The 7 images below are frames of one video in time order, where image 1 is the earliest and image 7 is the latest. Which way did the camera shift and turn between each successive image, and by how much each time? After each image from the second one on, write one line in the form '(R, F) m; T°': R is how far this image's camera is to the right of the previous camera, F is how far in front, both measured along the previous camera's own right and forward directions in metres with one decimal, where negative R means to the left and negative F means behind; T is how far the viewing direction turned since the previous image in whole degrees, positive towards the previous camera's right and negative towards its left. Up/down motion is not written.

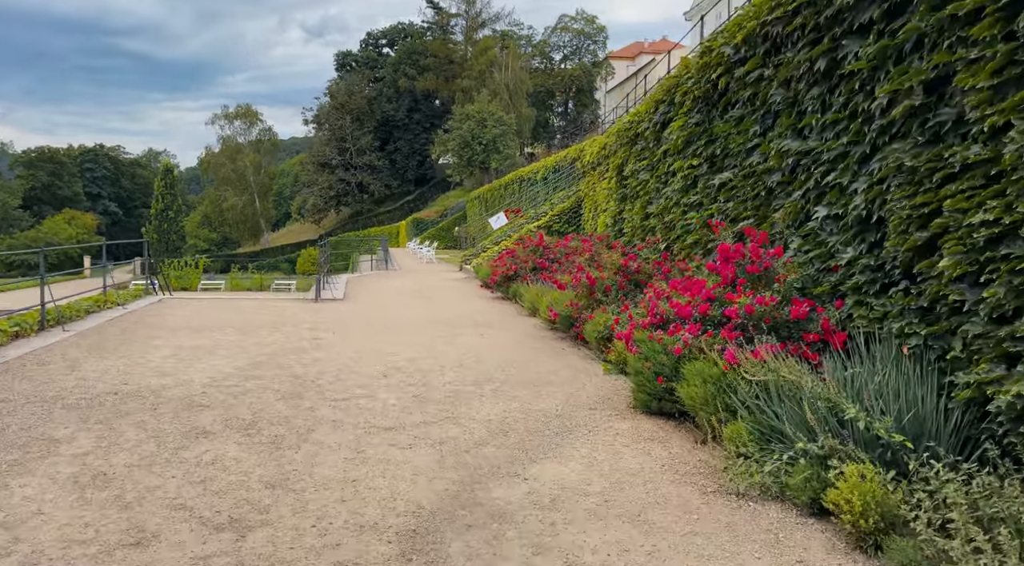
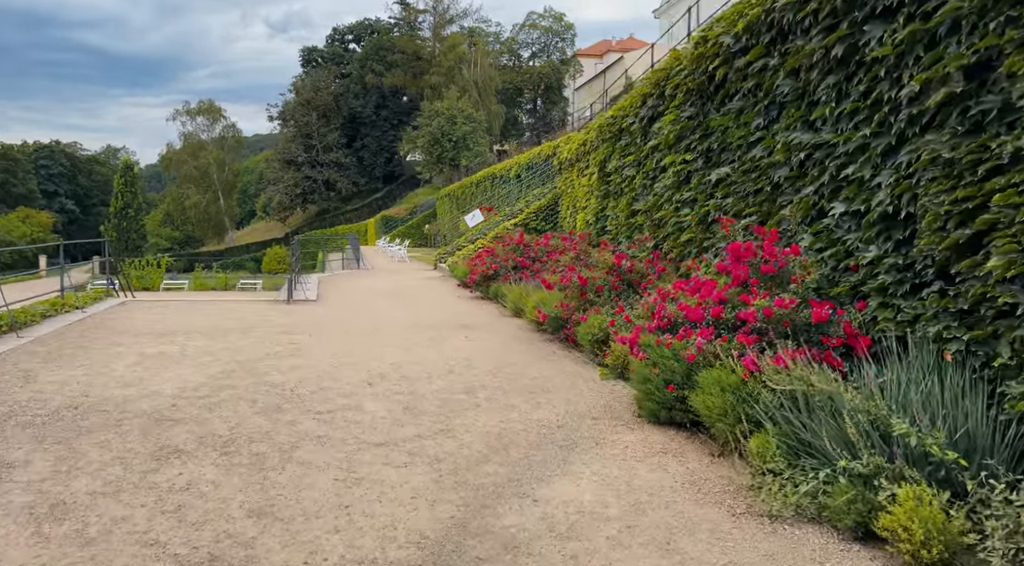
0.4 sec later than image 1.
(-0.2, +0.3) m; +3°
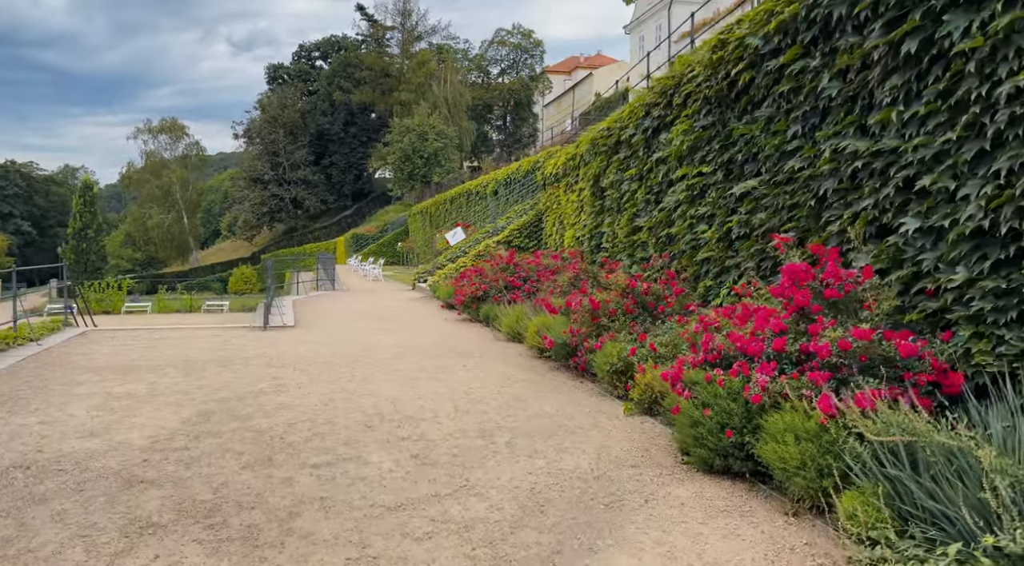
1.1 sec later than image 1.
(-0.3, +0.6) m; +2°
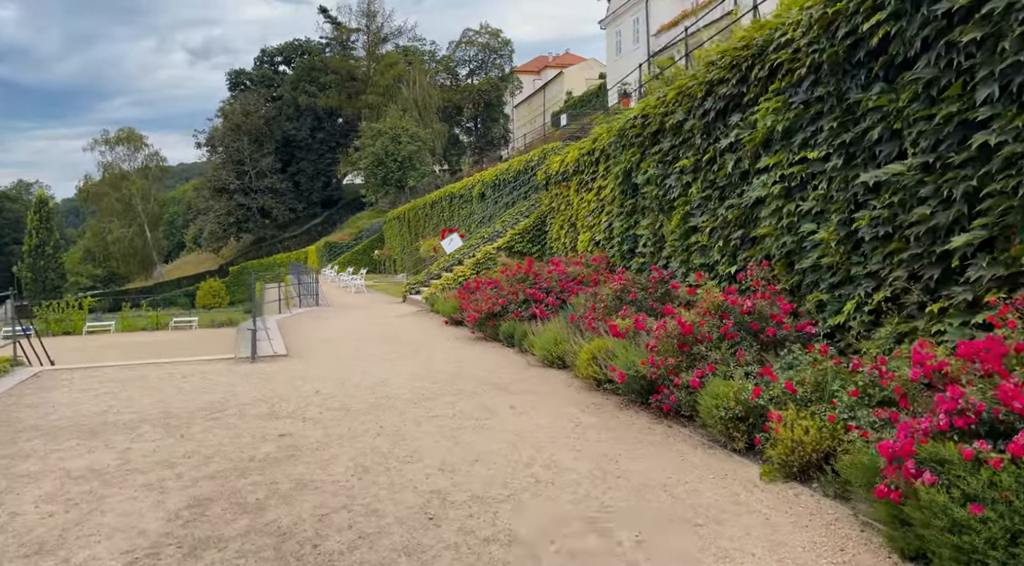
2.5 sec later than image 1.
(-0.7, +1.3) m; +2°
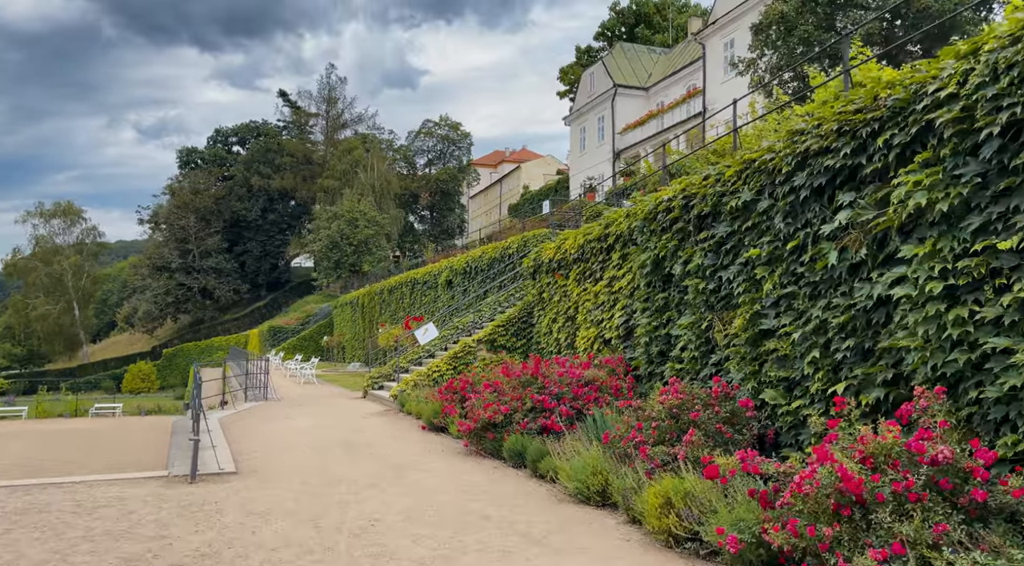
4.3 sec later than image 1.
(-0.7, +1.6) m; +4°
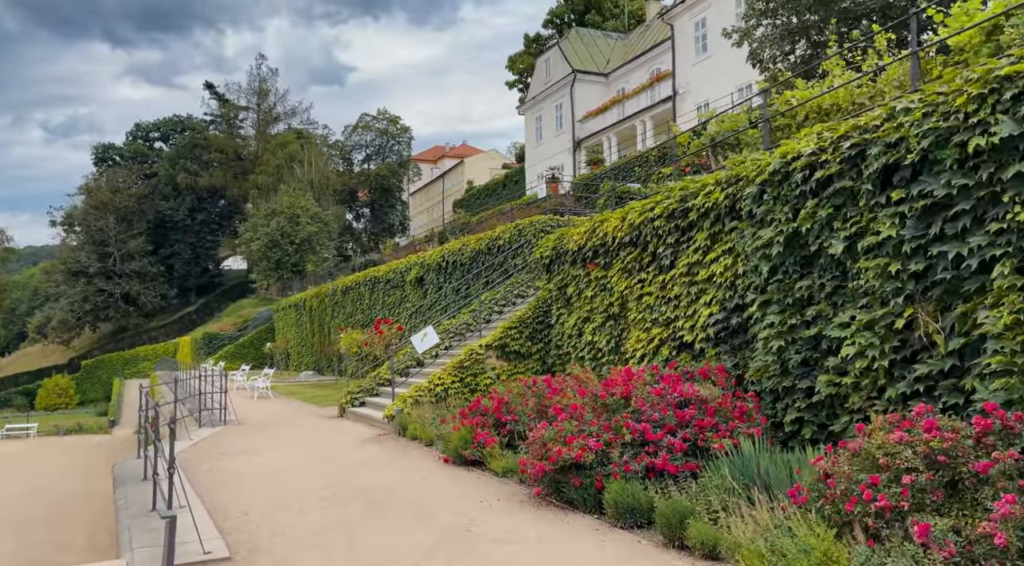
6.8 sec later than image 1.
(-1.3, +2.4) m; +5°
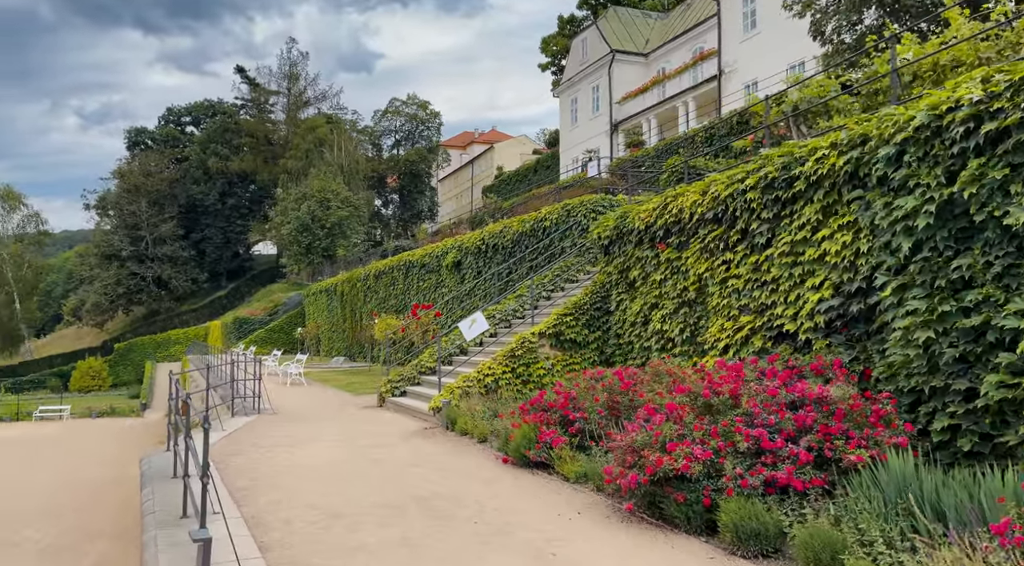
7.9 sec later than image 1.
(-0.5, +1.0) m; -2°
